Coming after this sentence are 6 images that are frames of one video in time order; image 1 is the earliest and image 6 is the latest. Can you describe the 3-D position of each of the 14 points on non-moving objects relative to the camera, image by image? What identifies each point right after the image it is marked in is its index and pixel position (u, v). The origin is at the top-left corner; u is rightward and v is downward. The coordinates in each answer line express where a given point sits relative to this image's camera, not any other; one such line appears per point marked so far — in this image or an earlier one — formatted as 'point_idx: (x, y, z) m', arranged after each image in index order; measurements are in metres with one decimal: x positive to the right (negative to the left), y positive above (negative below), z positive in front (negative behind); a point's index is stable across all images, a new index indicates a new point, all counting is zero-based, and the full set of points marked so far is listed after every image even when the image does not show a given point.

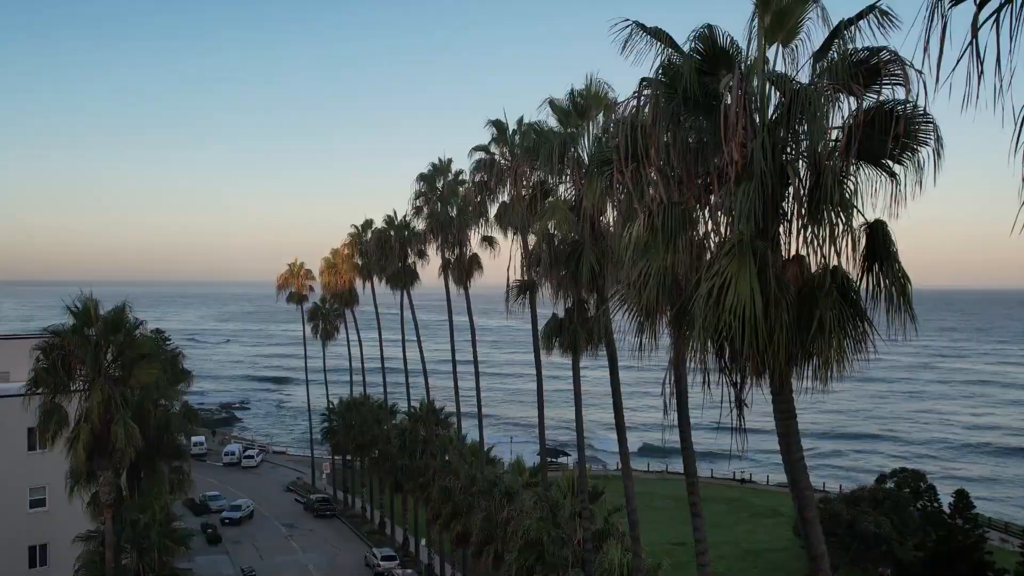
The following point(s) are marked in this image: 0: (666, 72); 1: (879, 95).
0: (+1.0, +1.4, +4.7) m
1: (+2.5, +1.3, +5.0) m
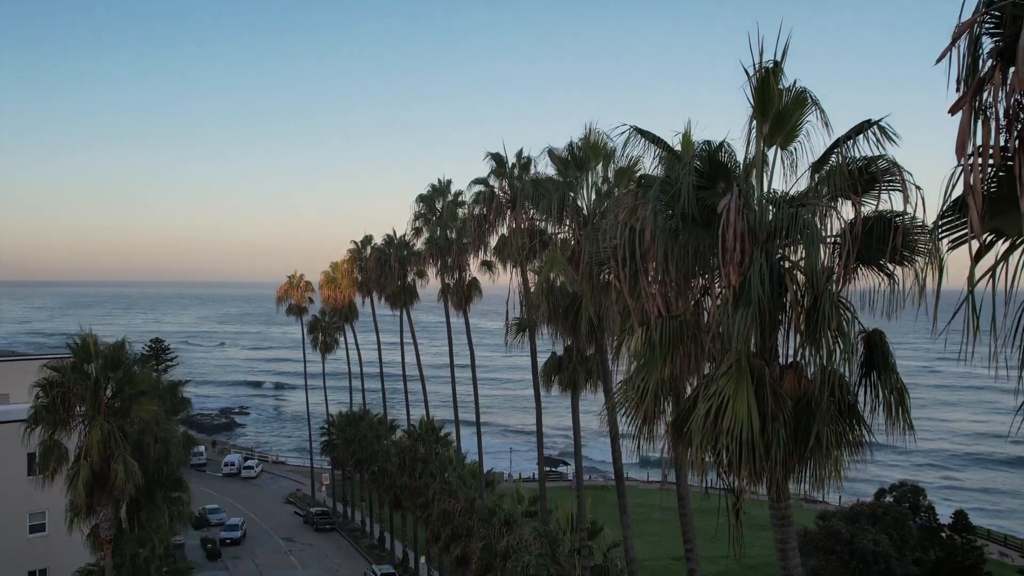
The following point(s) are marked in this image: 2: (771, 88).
0: (+1.0, +0.6, +4.7) m
1: (+2.5, +0.6, +5.0) m
2: (+1.8, +1.4, +5.0) m
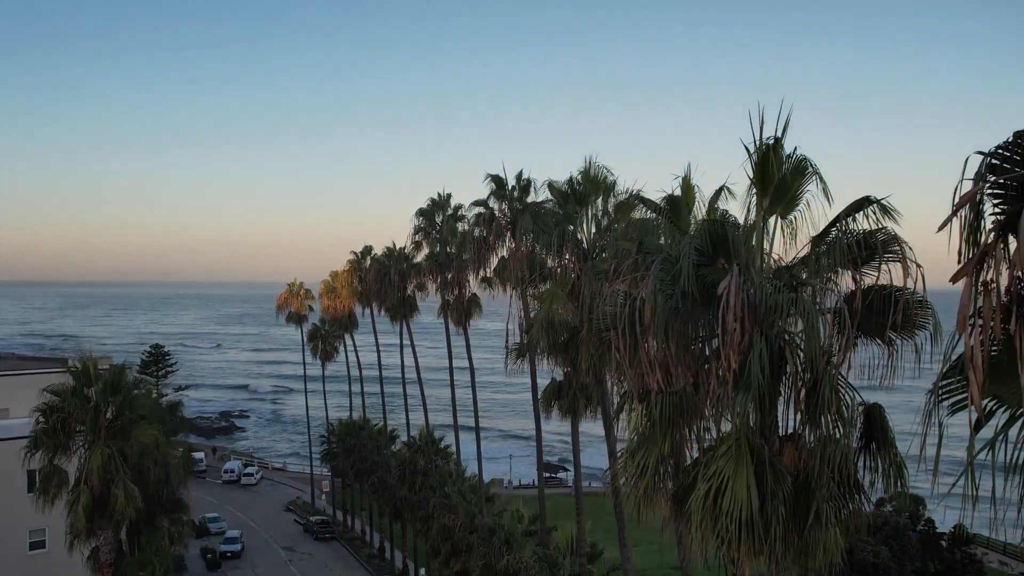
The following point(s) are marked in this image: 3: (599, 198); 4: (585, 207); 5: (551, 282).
0: (+1.0, +0.1, +4.7) m
1: (+2.5, +0.1, +5.0) m
2: (+1.8, +0.9, +5.0) m
3: (+1.2, +1.3, +10.5) m
4: (+1.0, +1.1, +10.4) m
5: (+0.5, +0.1, +10.6) m
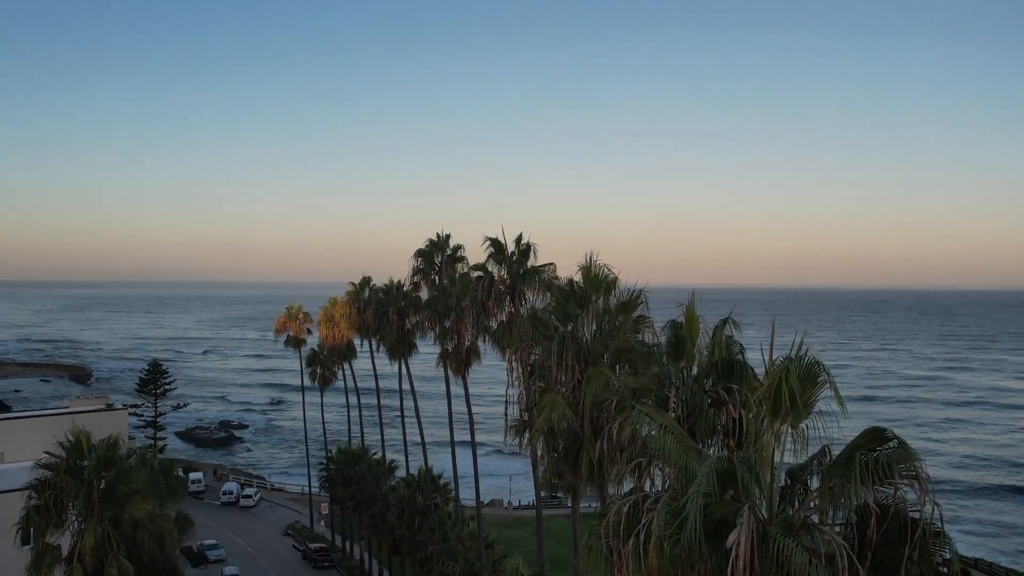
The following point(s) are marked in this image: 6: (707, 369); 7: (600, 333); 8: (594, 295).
0: (+1.0, -1.3, +4.5) m
1: (+2.5, -1.3, +4.8) m
2: (+1.8, -0.6, +4.8) m
3: (+1.2, -0.2, +10.3) m
4: (+1.0, -0.3, +10.2) m
5: (+0.5, -1.3, +10.4) m
6: (+2.1, -0.9, +7.8) m
7: (+1.2, -0.6, +10.2) m
8: (+1.1, -0.1, +10.2) m
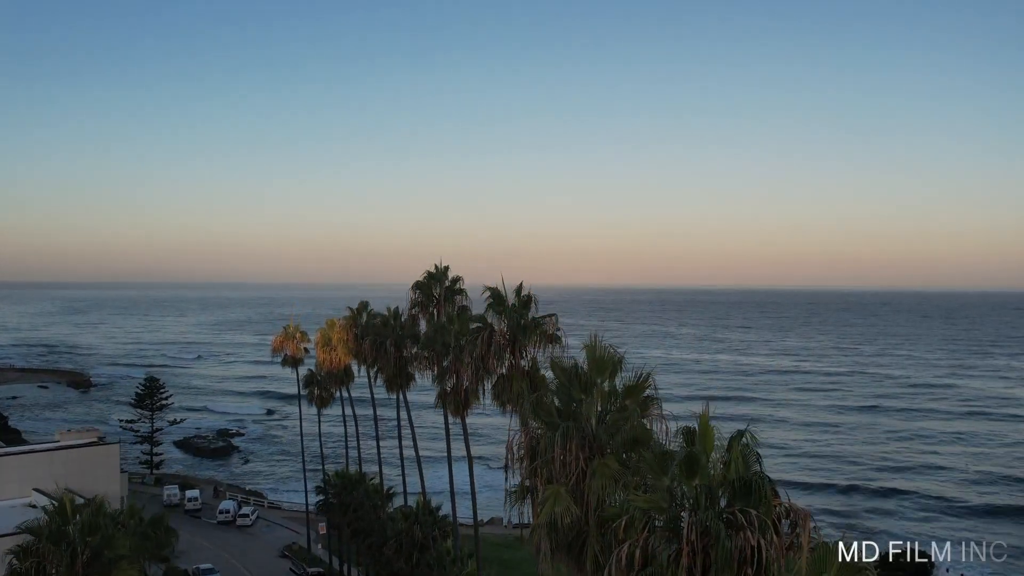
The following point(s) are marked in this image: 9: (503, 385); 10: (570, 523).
0: (+1.0, -2.4, +4.0) m
1: (+2.5, -2.5, +4.3) m
2: (+1.8, -1.7, +4.3) m
3: (+1.2, -1.3, +9.7) m
4: (+1.0, -1.4, +9.7) m
5: (+0.5, -2.4, +9.9) m
6: (+2.1, -2.0, +7.2) m
7: (+1.2, -1.7, +9.7) m
8: (+1.1, -1.2, +9.7) m
9: (-0.2, -2.0, +15.5) m
10: (+0.8, -3.0, +9.7) m
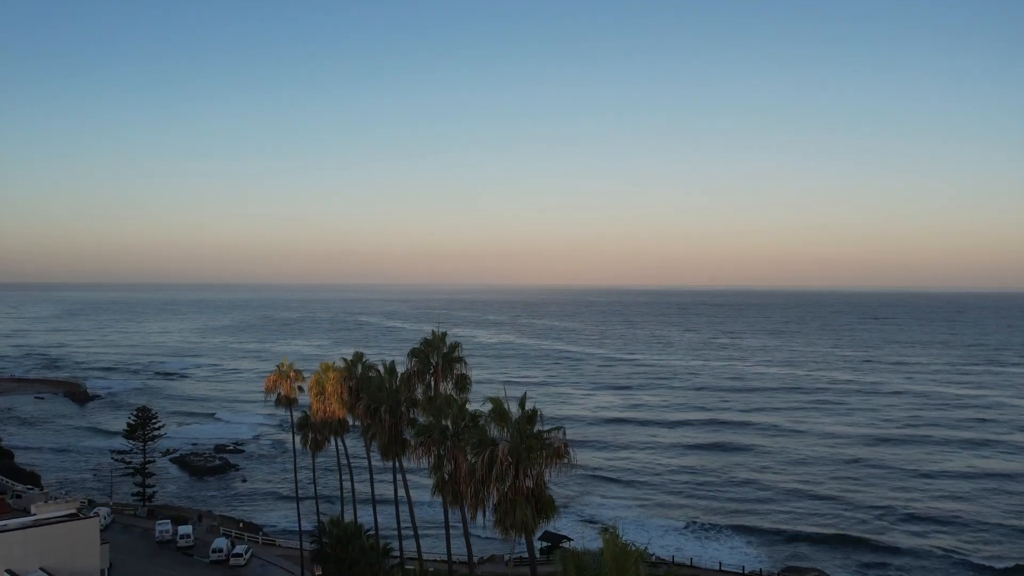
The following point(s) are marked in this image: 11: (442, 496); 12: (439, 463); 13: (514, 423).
0: (+1.0, -4.6, +2.6) m
1: (+2.5, -4.6, +2.9) m
2: (+1.8, -3.8, +2.9) m
3: (+1.3, -3.4, +8.4) m
4: (+1.1, -3.5, +8.3) m
5: (+0.6, -4.6, +8.5) m
6: (+2.1, -4.1, +5.9) m
7: (+1.3, -3.9, +8.3) m
8: (+1.2, -3.4, +8.3) m
9: (-0.1, -4.2, +14.1) m
10: (+0.8, -5.2, +8.4) m
11: (-1.9, -5.4, +19.7) m
12: (-2.0, -4.6, +20.0) m
13: (0.0, -2.6, +14.0) m
